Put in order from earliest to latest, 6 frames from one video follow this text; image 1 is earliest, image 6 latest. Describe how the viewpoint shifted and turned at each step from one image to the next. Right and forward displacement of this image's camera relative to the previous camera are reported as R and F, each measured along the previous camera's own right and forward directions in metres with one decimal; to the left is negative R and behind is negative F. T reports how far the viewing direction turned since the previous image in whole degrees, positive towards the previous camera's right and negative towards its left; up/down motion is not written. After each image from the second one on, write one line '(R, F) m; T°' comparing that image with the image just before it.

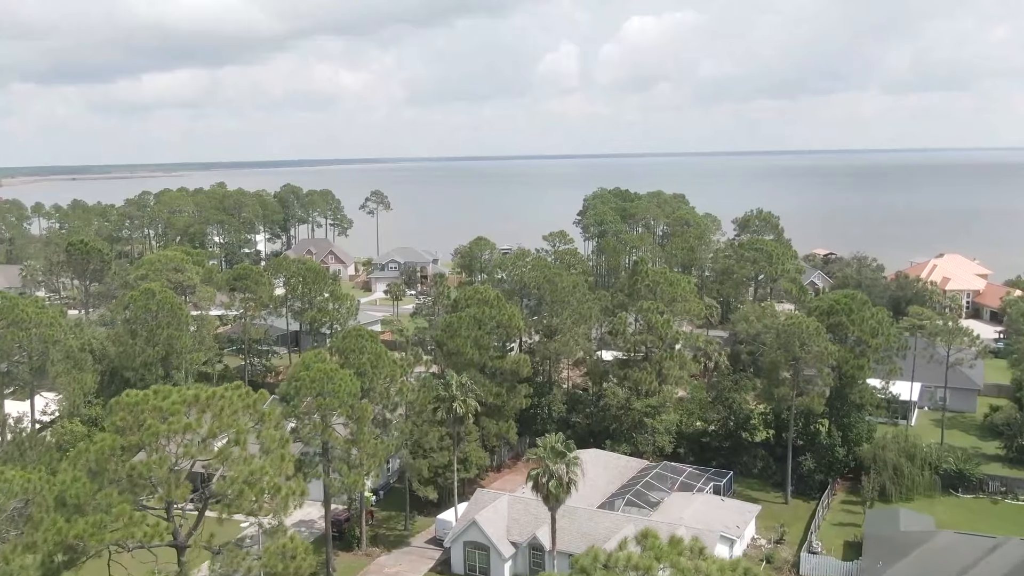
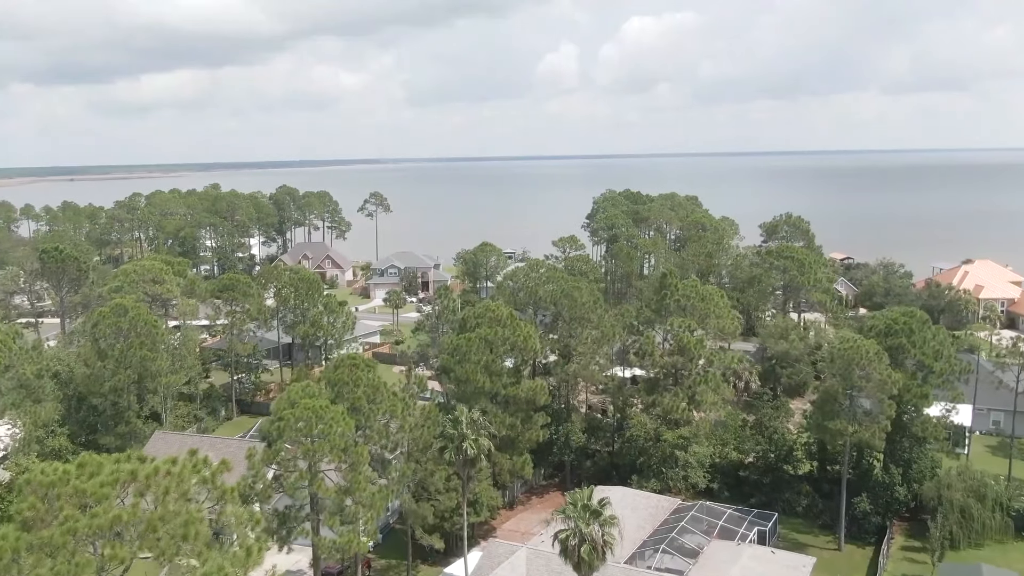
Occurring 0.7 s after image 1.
(-0.5, +4.3) m; 0°
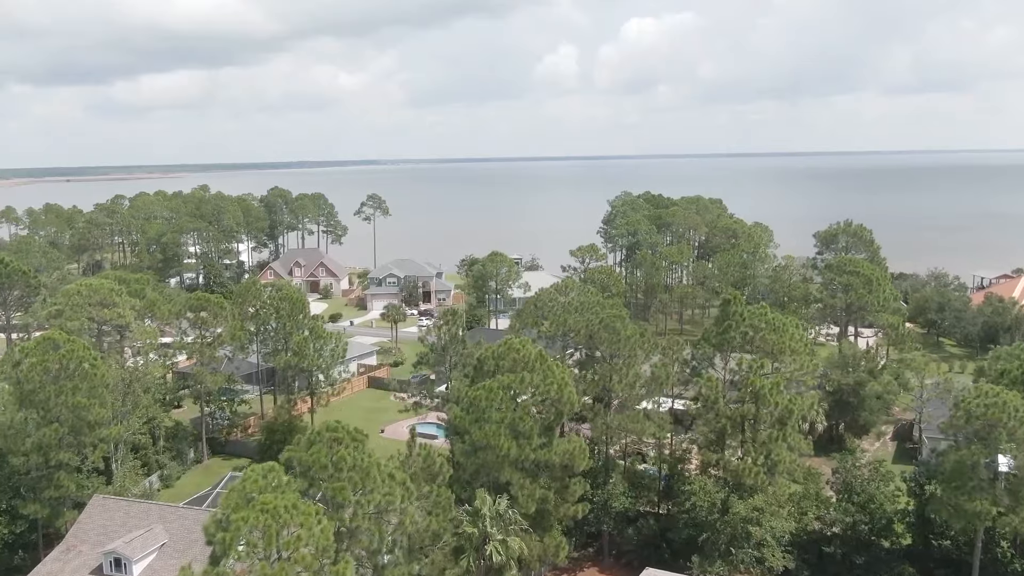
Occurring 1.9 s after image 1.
(-0.7, +7.3) m; 0°
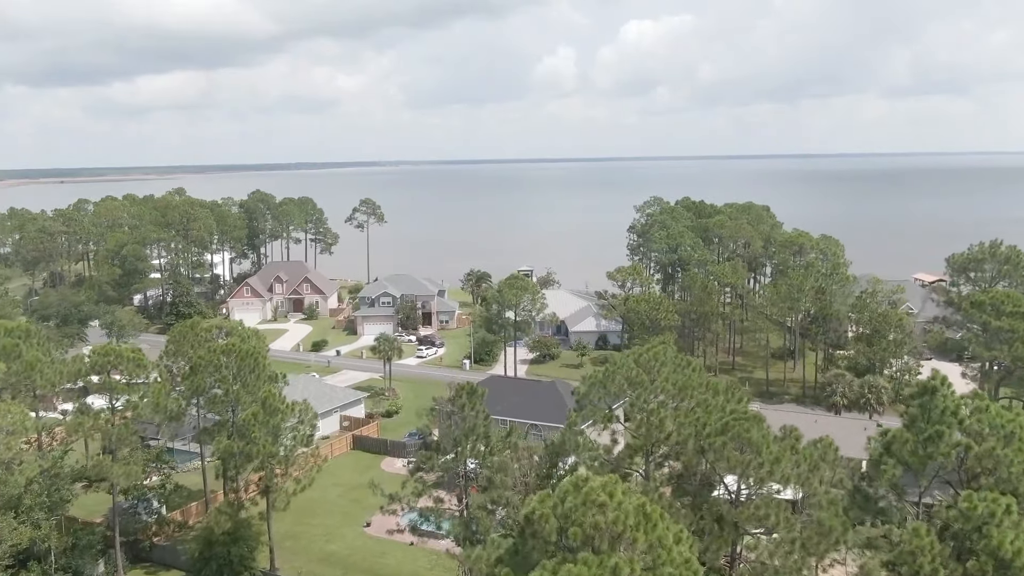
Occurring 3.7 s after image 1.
(-1.0, +12.0) m; 0°
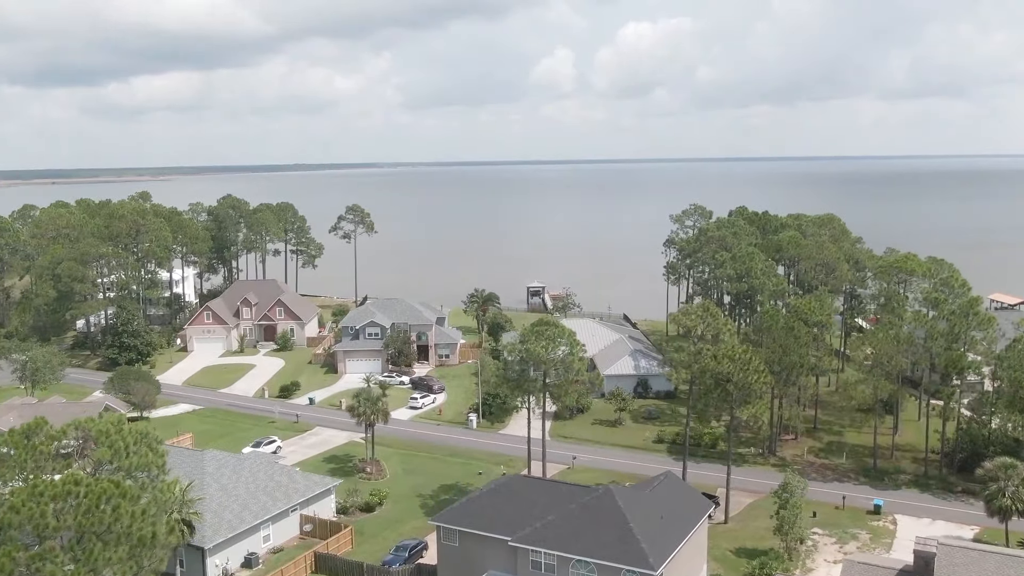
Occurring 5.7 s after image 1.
(-0.9, +13.2) m; 0°
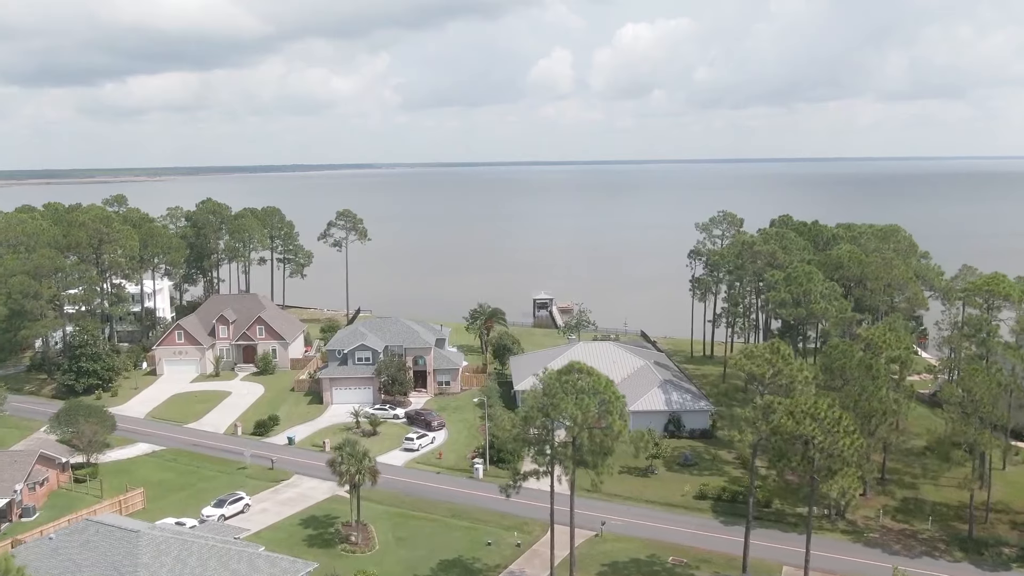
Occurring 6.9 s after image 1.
(-0.5, +7.2) m; 0°
